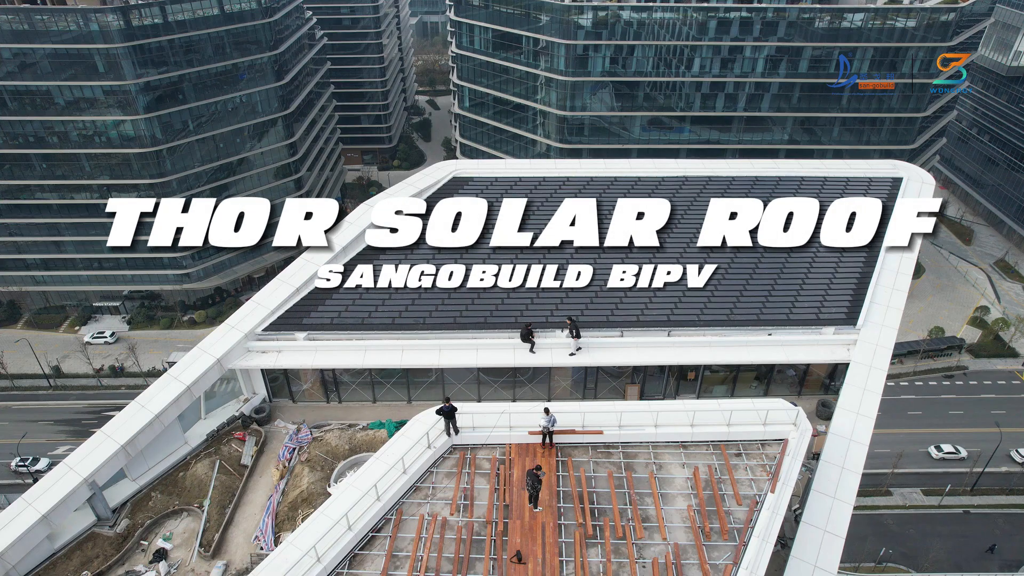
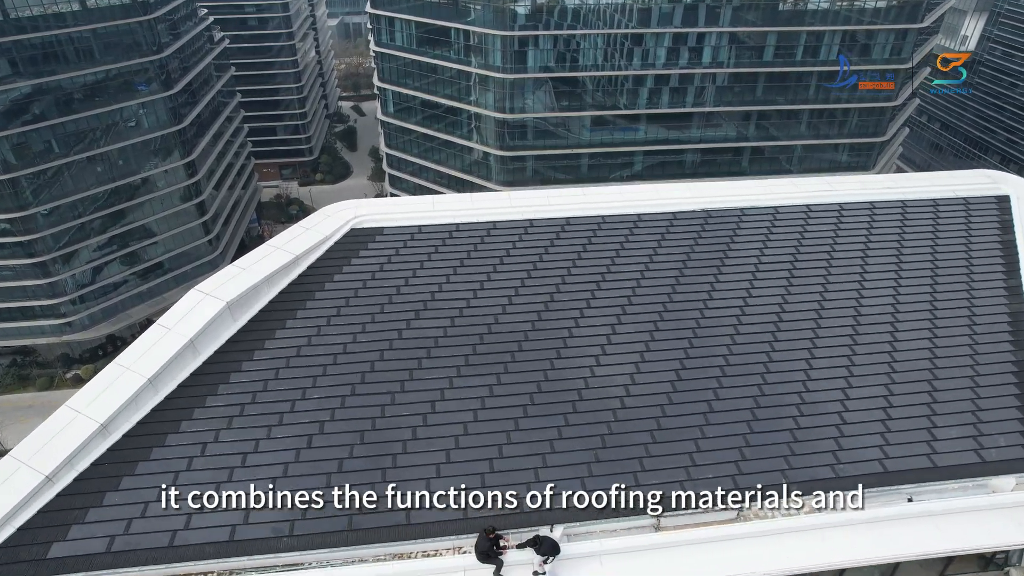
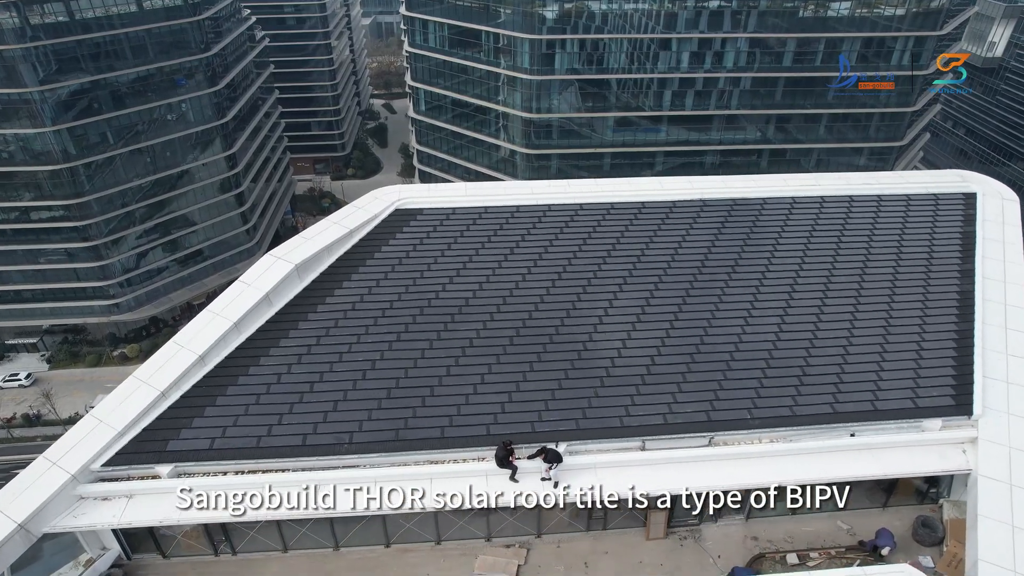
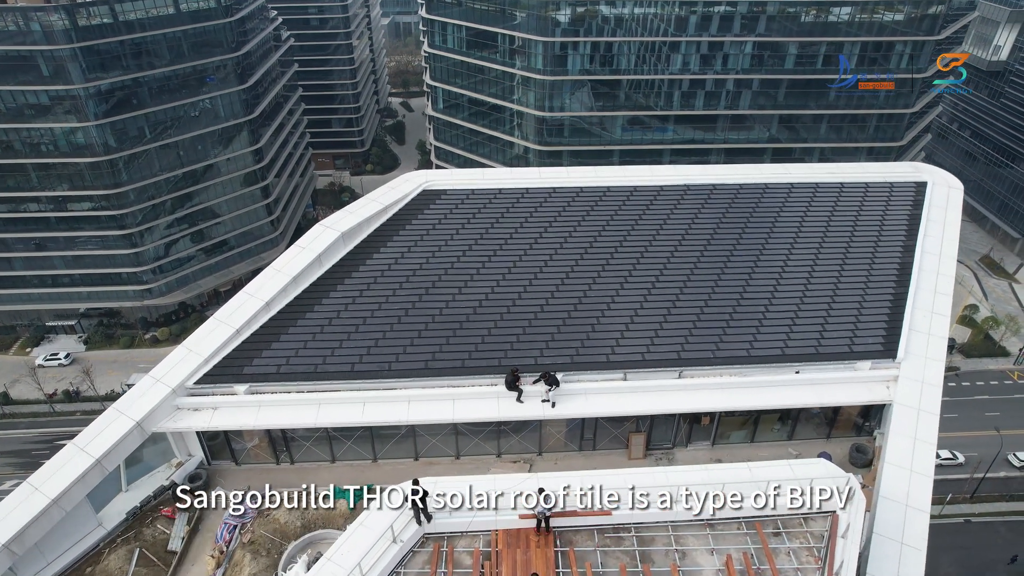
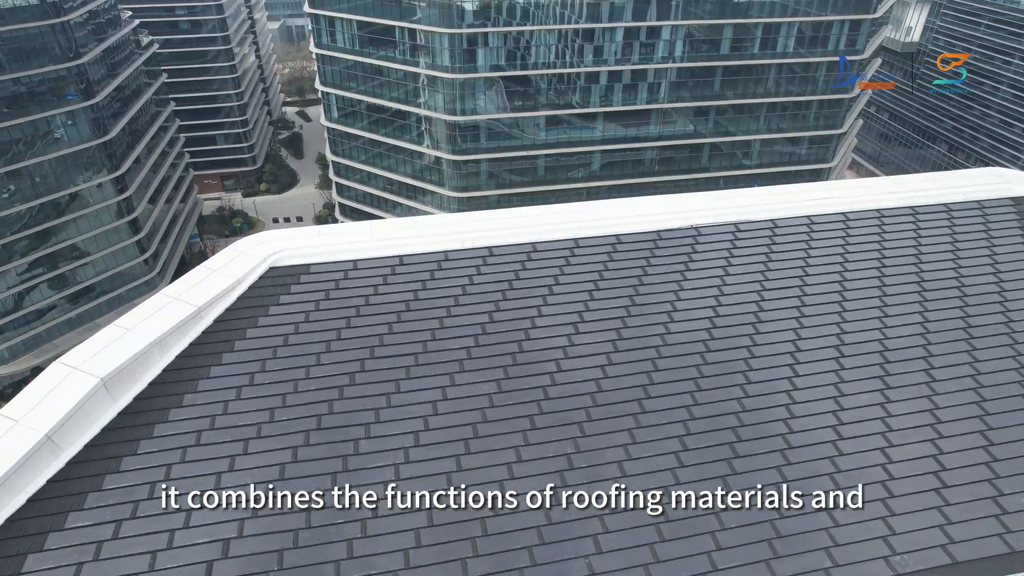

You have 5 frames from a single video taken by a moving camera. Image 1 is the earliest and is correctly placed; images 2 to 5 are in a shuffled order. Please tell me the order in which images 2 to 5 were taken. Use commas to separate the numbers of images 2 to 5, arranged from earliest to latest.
4, 3, 2, 5
